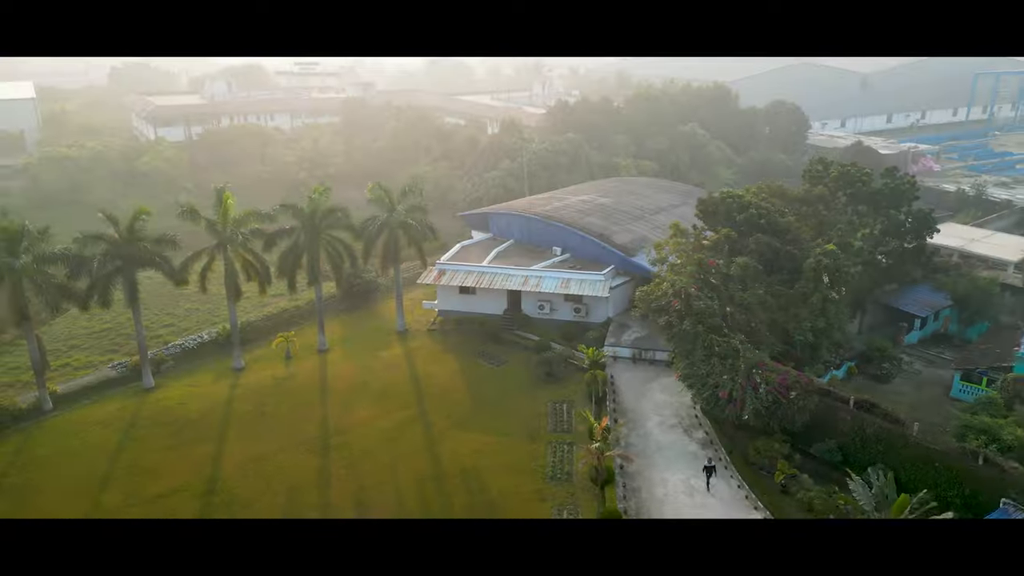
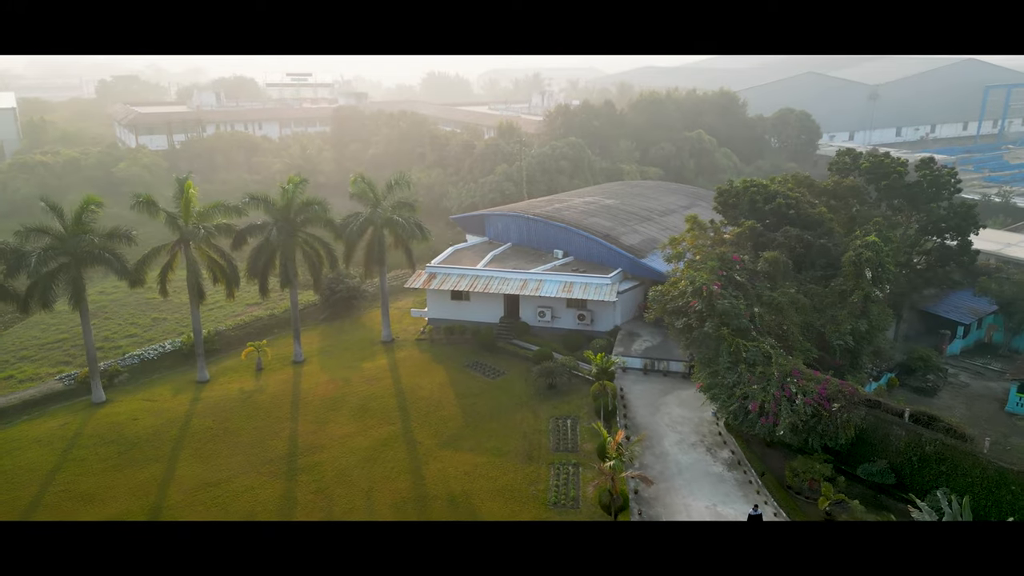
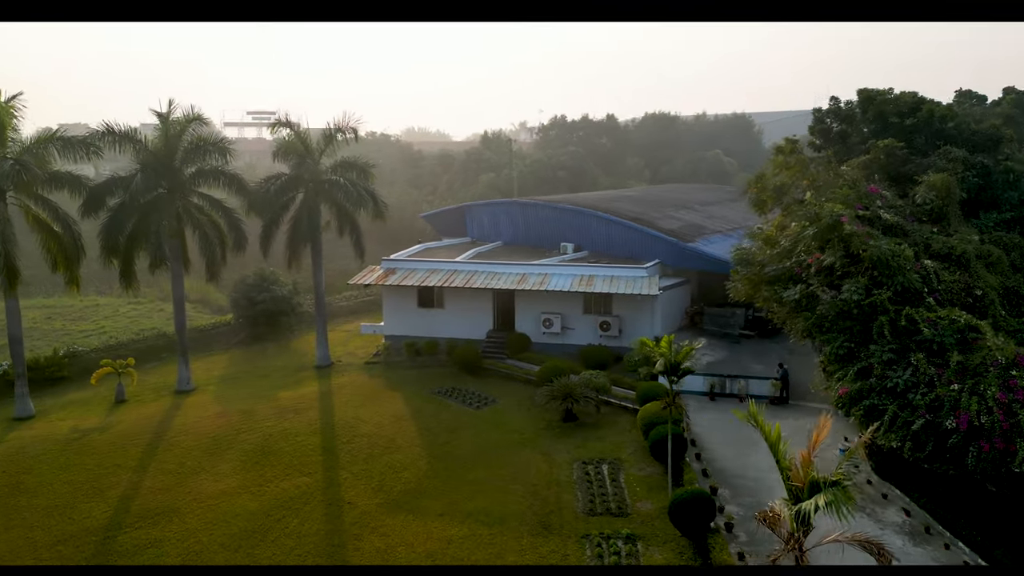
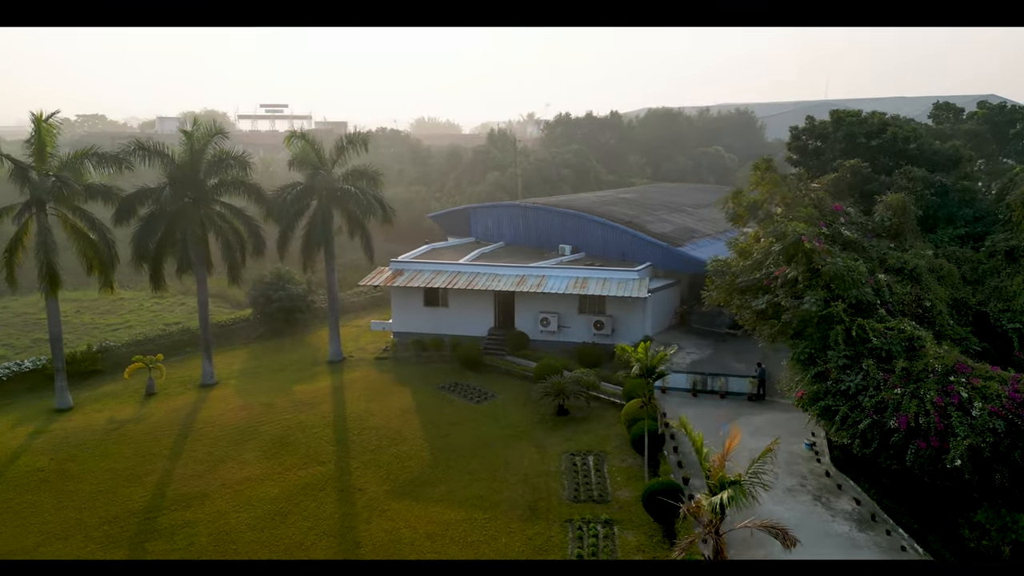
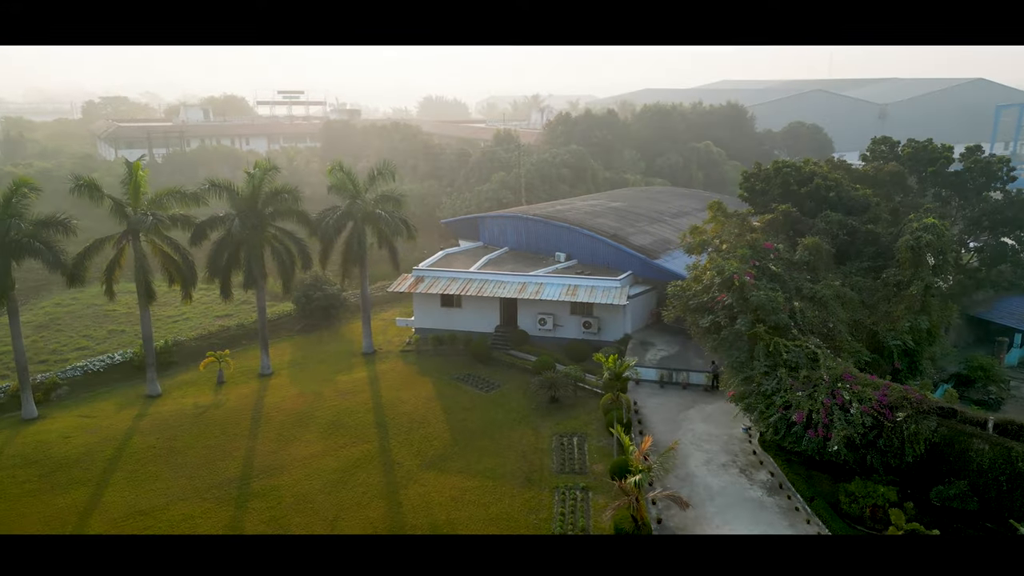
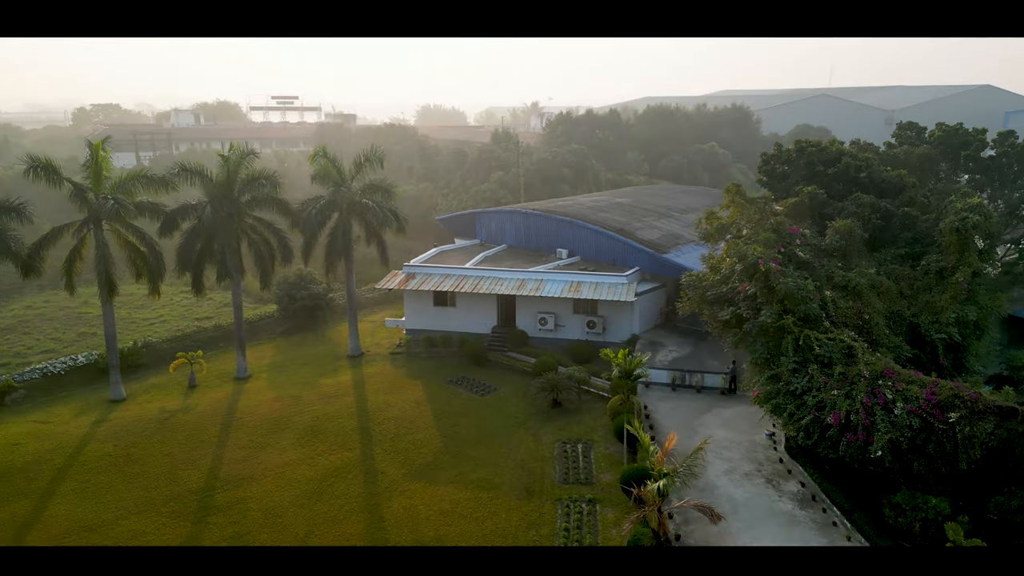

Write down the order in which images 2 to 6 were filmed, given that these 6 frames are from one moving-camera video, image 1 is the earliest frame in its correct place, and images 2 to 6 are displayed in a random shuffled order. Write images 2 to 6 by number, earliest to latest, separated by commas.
2, 5, 6, 4, 3
